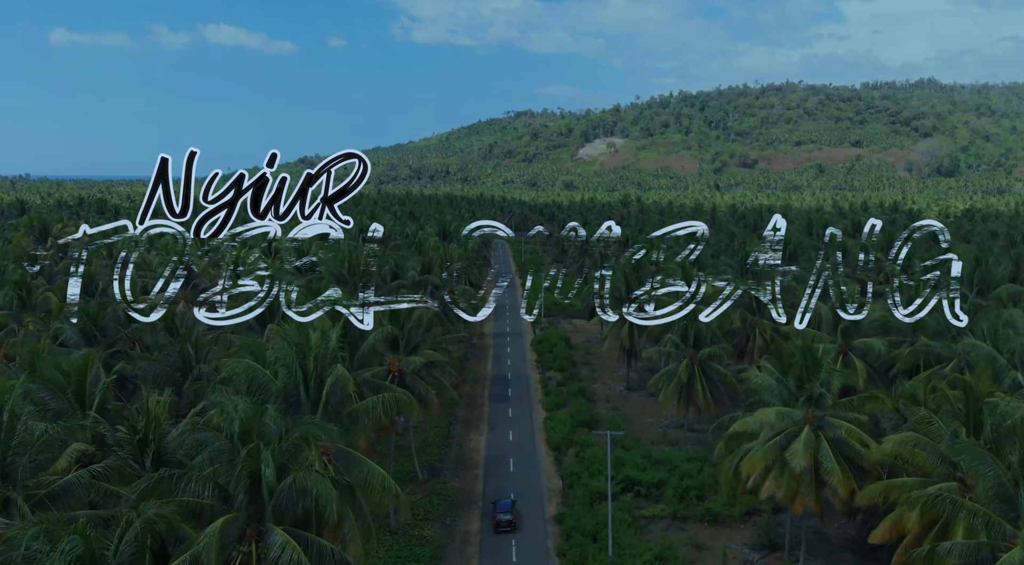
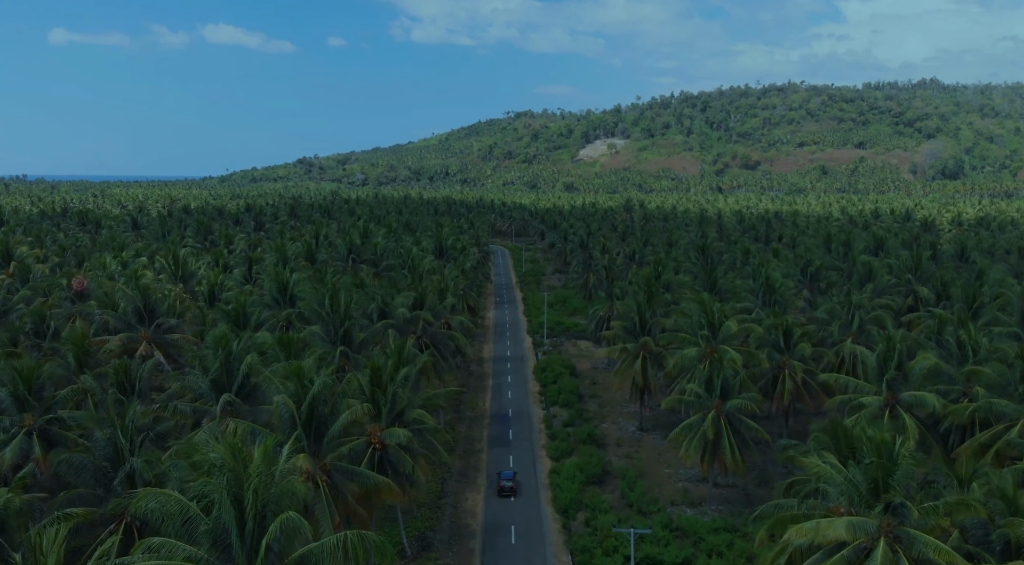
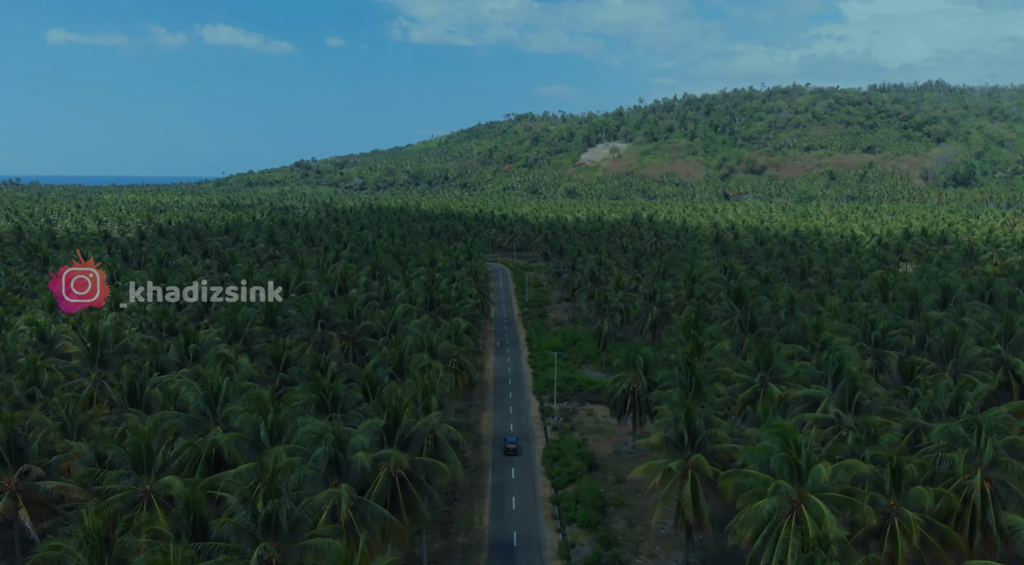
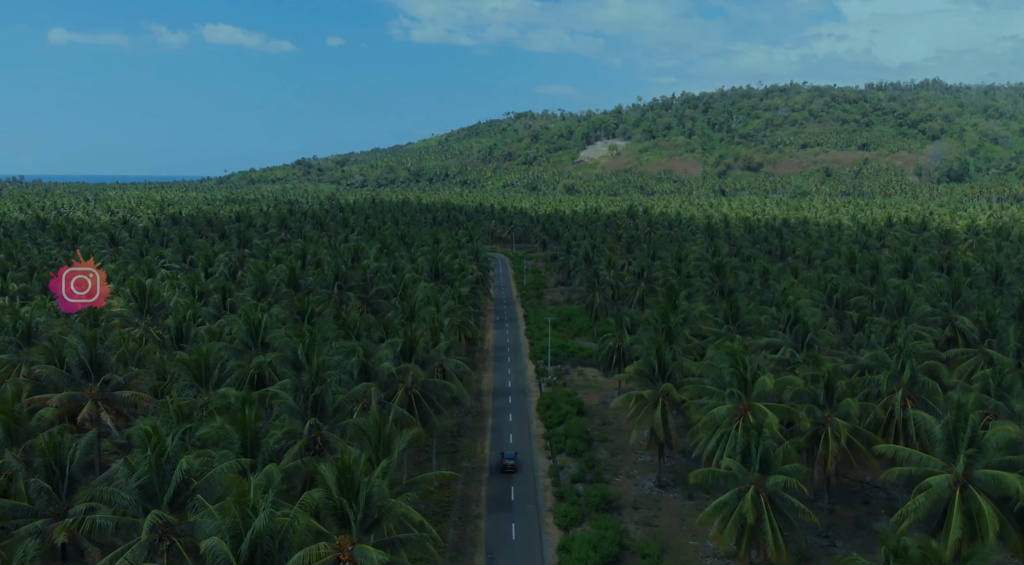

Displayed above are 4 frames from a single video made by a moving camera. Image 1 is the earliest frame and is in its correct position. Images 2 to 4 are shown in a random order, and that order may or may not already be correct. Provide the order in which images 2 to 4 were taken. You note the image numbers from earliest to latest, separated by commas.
2, 4, 3
